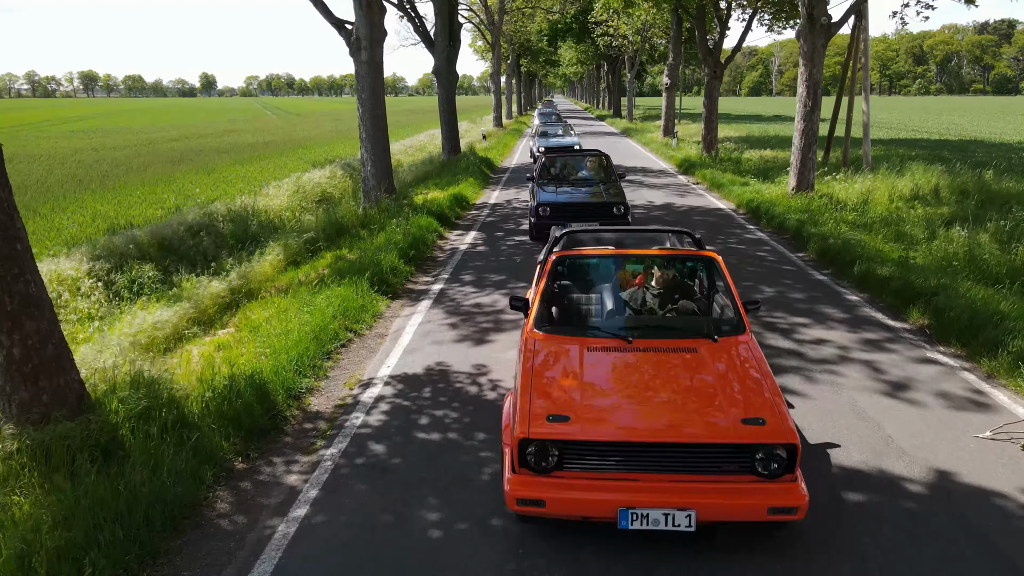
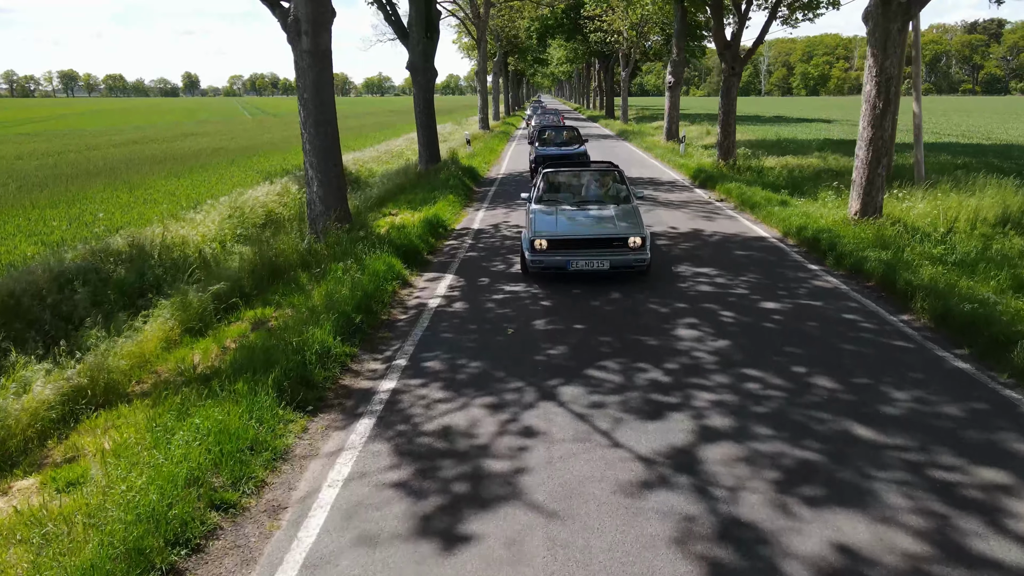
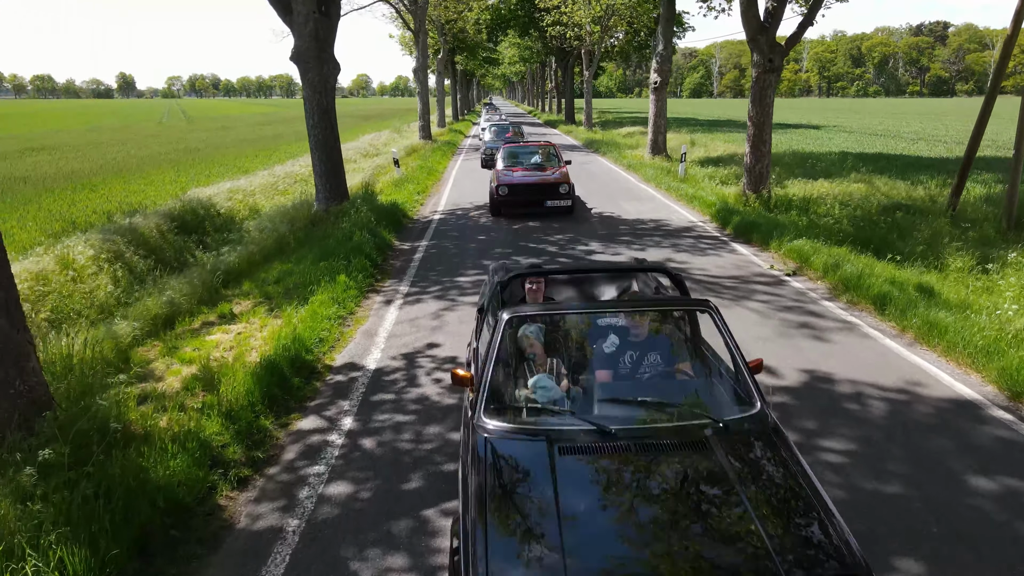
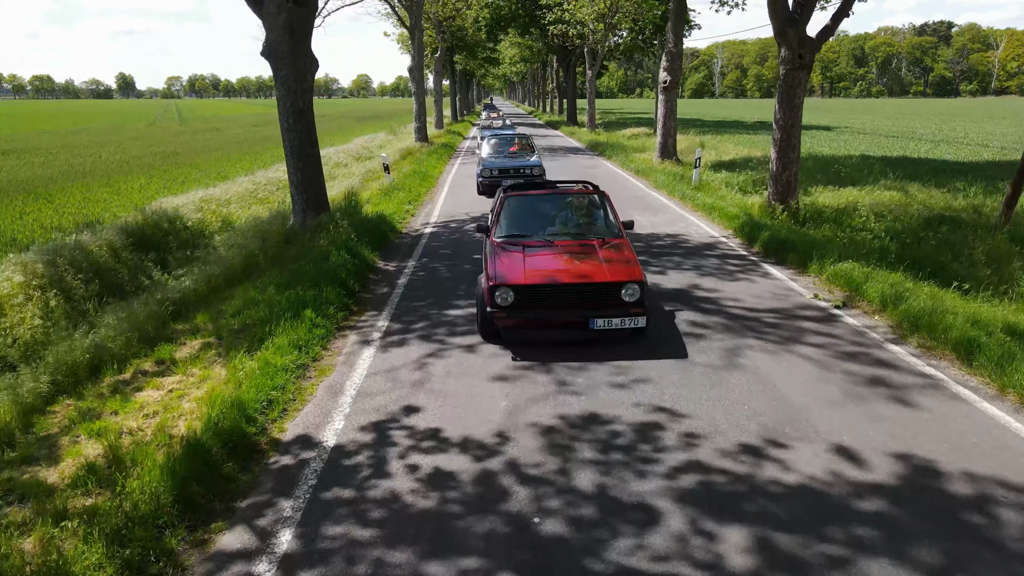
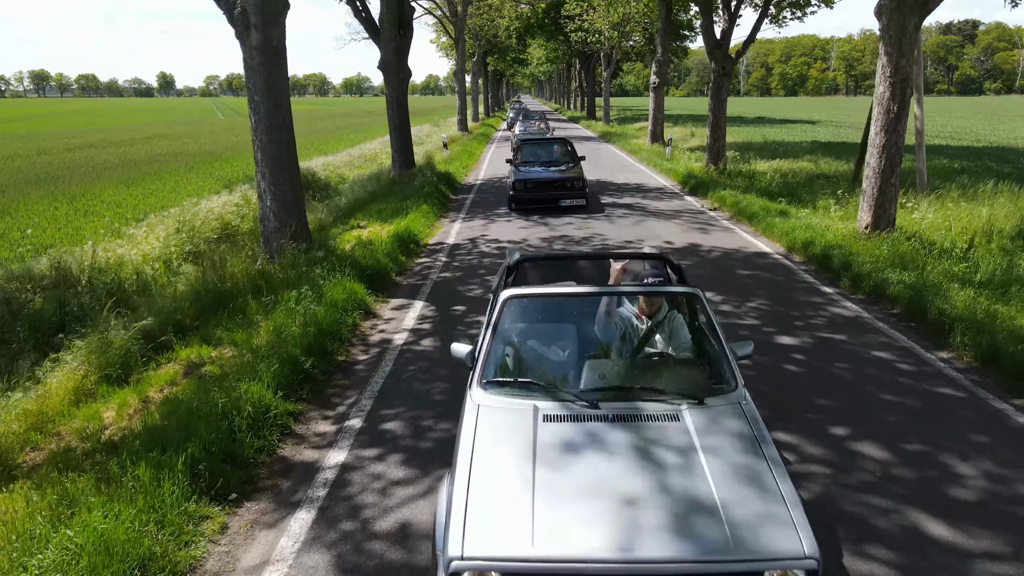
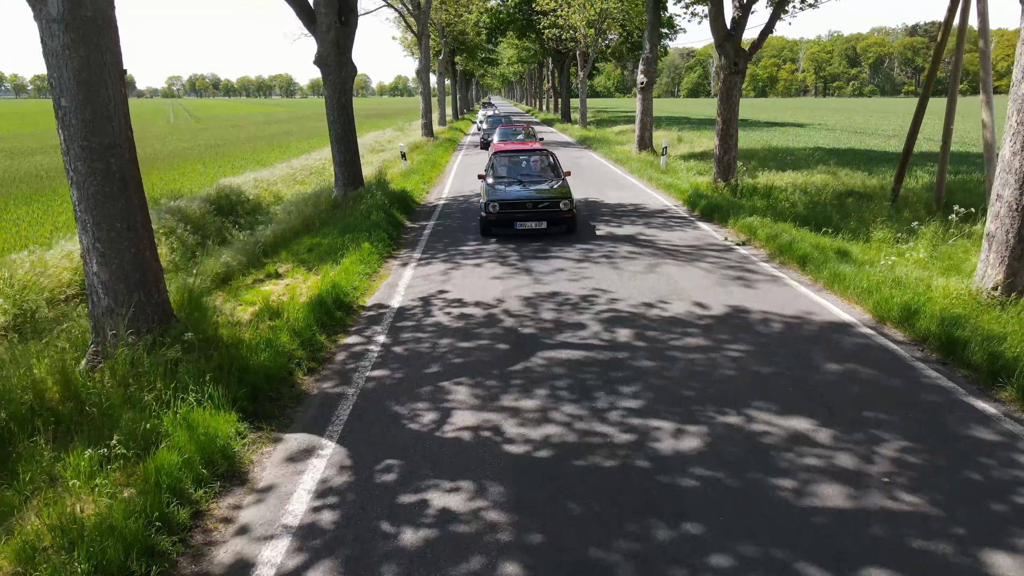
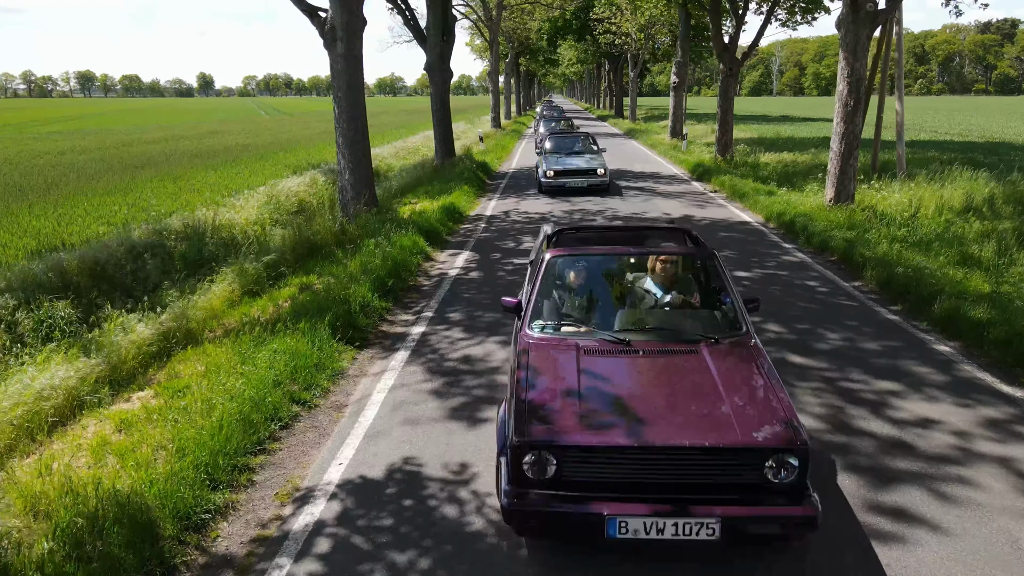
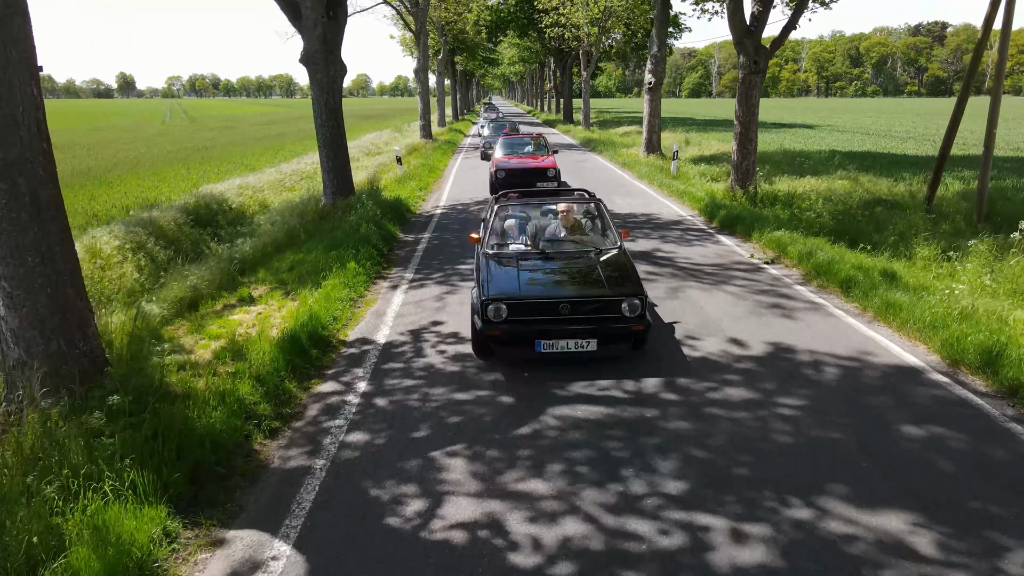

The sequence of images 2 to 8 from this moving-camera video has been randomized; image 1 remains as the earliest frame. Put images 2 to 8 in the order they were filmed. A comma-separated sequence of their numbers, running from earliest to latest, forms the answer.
7, 2, 5, 6, 8, 3, 4
